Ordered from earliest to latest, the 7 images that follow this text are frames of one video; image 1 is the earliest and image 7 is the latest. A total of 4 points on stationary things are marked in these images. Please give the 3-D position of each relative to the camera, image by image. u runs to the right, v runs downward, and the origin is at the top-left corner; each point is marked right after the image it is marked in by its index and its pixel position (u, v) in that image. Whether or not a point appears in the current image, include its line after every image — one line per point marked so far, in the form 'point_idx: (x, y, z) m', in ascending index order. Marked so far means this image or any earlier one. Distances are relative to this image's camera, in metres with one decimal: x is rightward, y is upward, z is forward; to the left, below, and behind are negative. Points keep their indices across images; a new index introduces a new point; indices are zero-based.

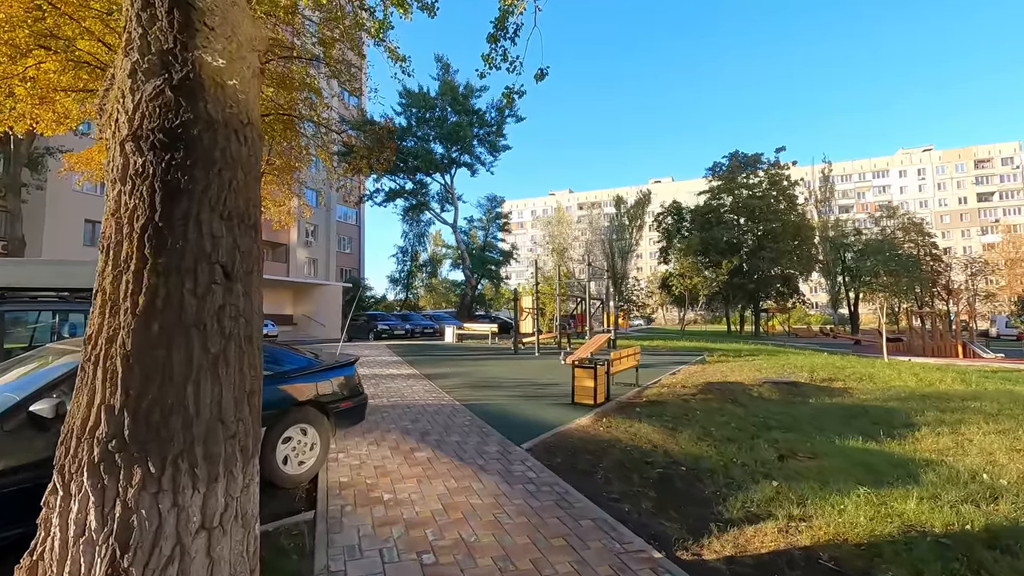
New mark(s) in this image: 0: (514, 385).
0: (0.0, -1.7, +9.1) m
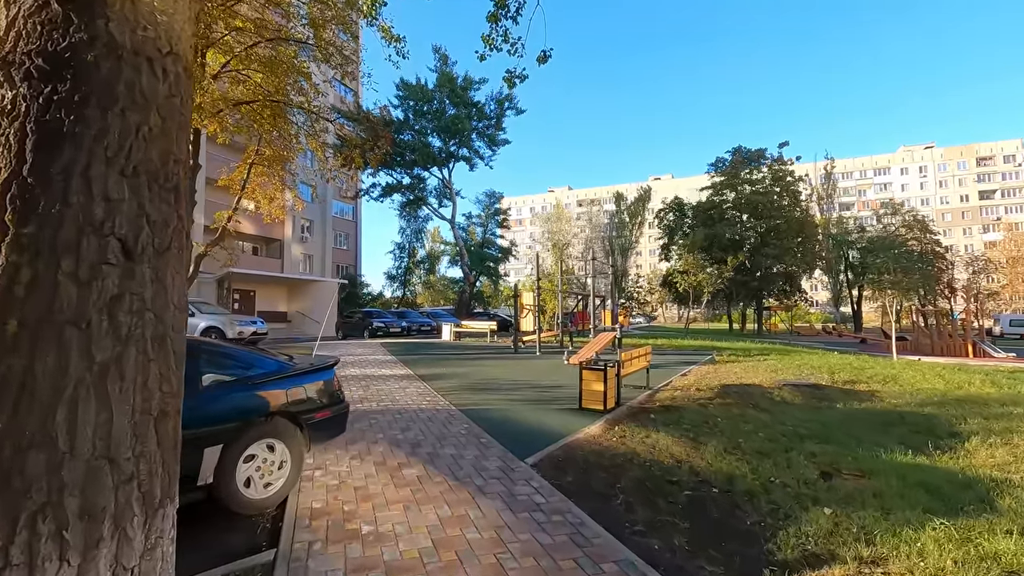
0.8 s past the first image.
0: (+0.1, -1.6, +8.4) m
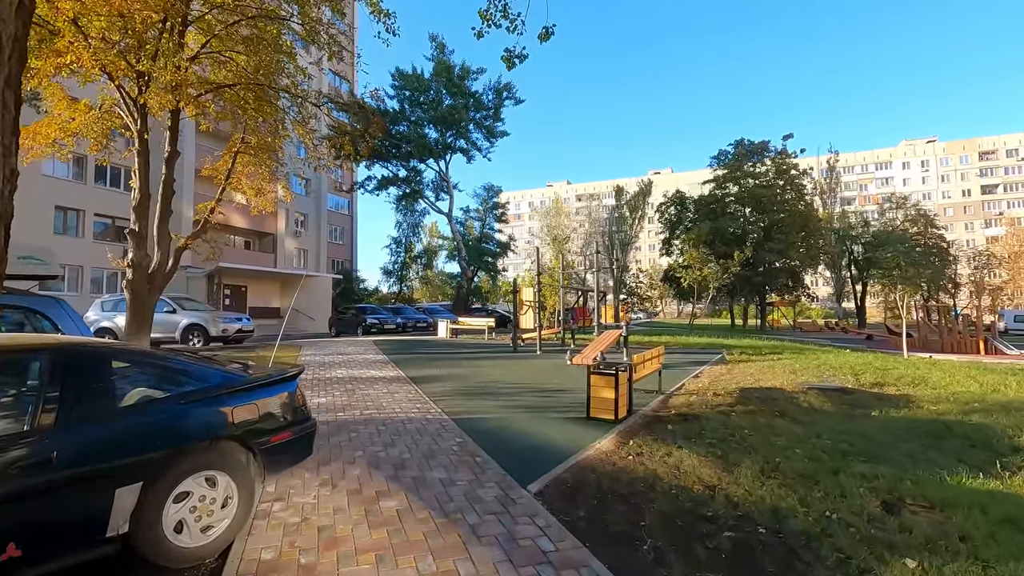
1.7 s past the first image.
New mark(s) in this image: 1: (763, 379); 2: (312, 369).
0: (0.0, -1.5, +7.7) m
1: (+4.2, -1.5, +8.9) m
2: (-3.8, -1.6, +10.2) m
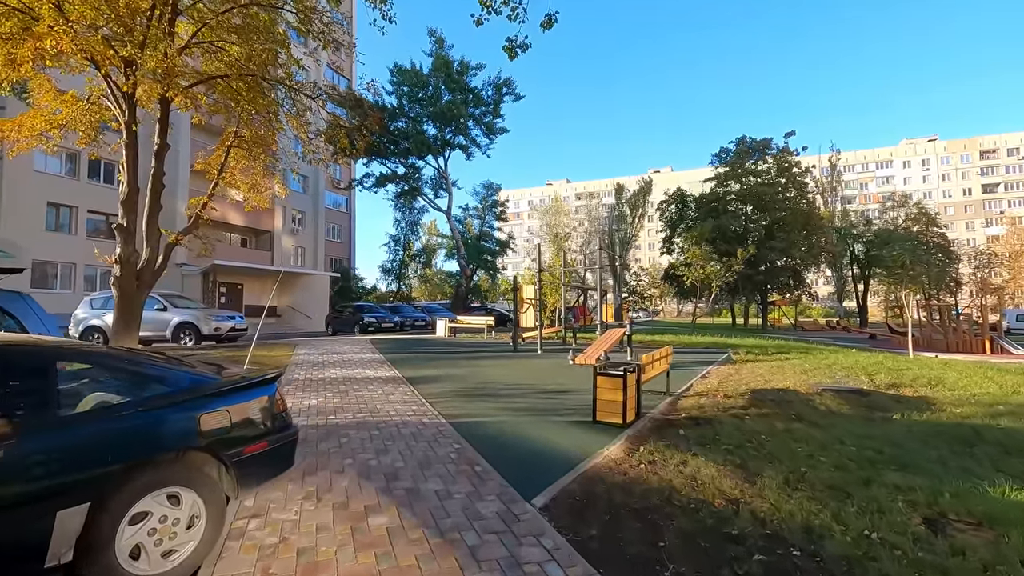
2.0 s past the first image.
0: (+0.1, -1.5, +7.3) m
1: (+4.2, -1.5, +8.6) m
2: (-3.8, -1.5, +9.9) m
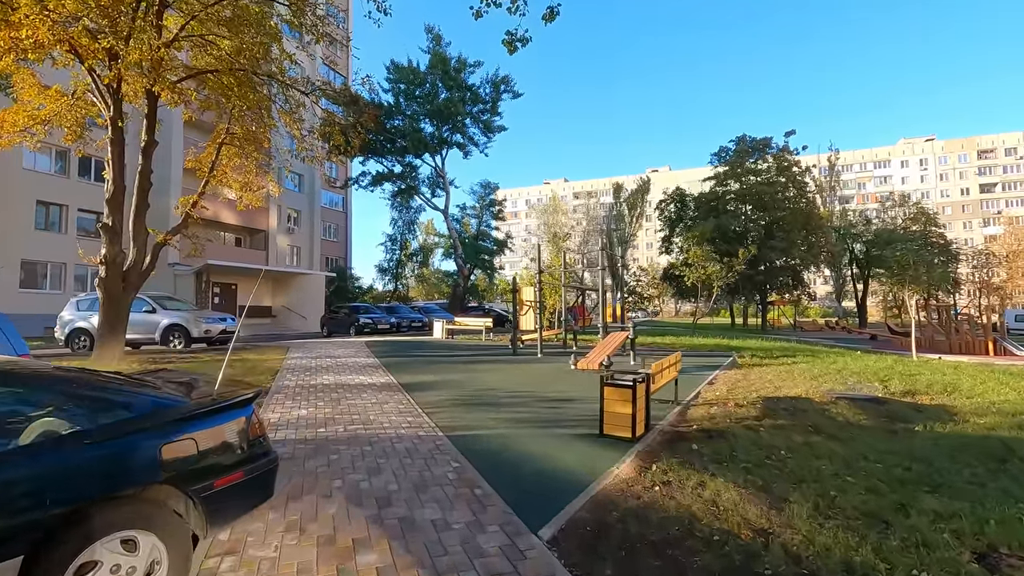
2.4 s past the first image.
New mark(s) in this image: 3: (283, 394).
0: (+0.1, -1.5, +7.0) m
1: (+4.2, -1.5, +8.2) m
2: (-3.8, -1.5, +9.5) m
3: (-3.2, -1.5, +7.5) m
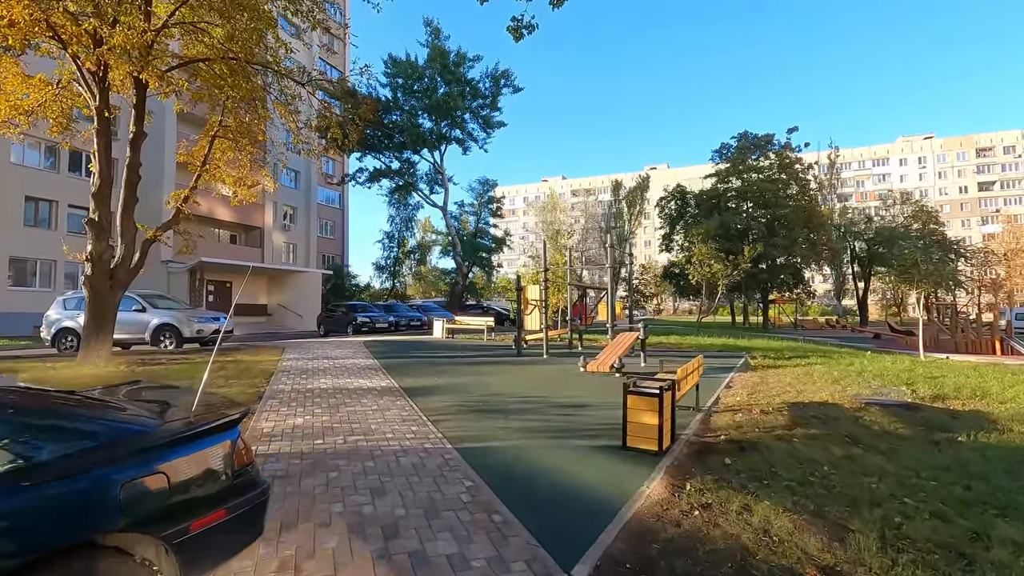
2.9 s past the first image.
0: (+0.2, -1.5, +6.5) m
1: (+4.4, -1.5, +7.8) m
2: (-3.7, -1.5, +9.0) m
3: (-3.1, -1.5, +7.1) m
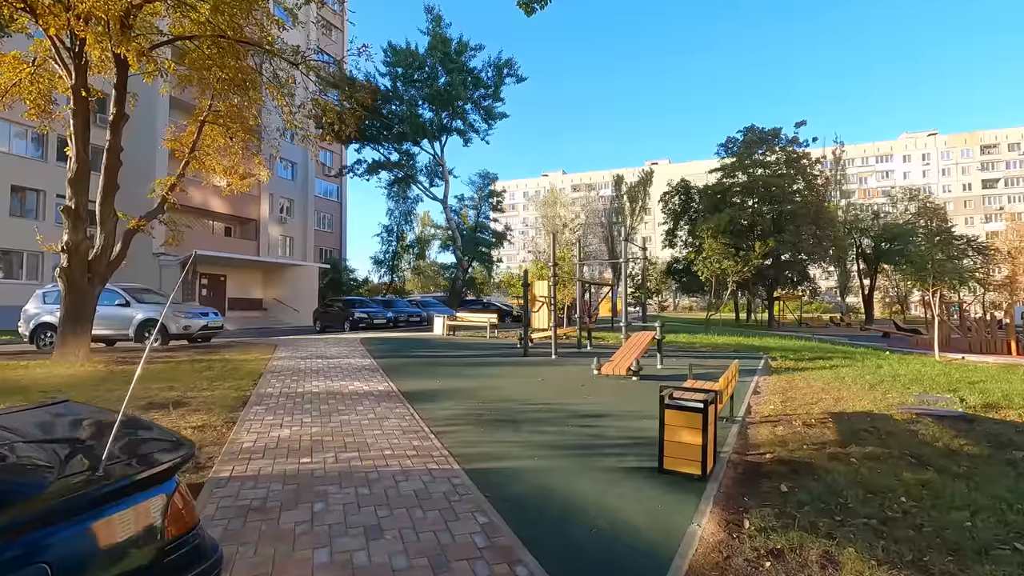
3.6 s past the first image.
0: (+0.3, -1.4, +5.8) m
1: (+4.5, -1.5, +7.2) m
2: (-3.6, -1.4, +8.3) m
3: (-3.0, -1.4, +6.4) m
